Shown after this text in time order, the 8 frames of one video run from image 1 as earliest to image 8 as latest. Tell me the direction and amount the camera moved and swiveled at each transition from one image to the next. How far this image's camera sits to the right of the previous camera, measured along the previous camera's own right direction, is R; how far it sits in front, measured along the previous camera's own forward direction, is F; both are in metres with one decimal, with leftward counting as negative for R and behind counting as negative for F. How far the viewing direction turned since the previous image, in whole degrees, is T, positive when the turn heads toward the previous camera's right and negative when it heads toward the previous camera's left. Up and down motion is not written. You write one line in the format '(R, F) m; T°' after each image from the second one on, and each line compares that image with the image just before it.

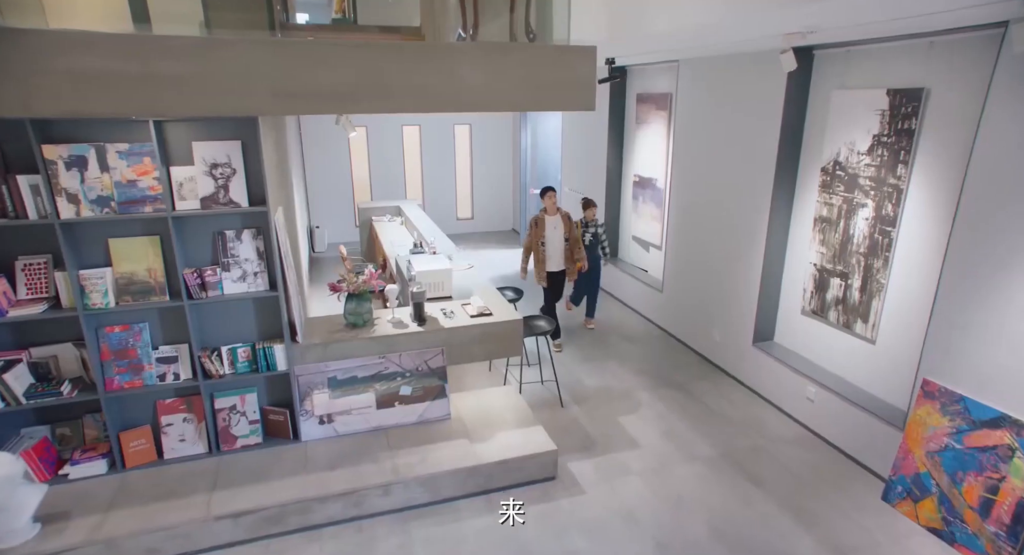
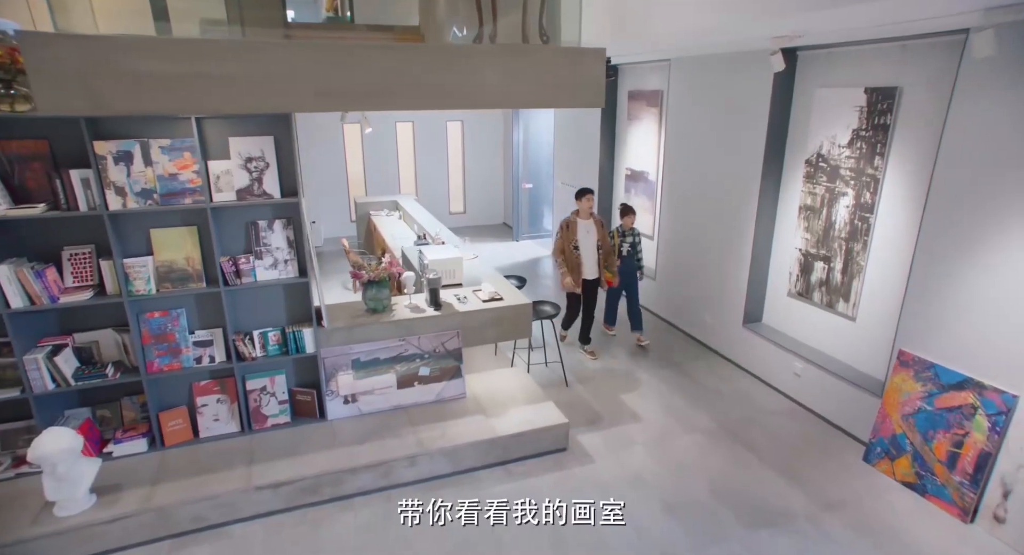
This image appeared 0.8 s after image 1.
(-0.2, -0.3) m; +2°
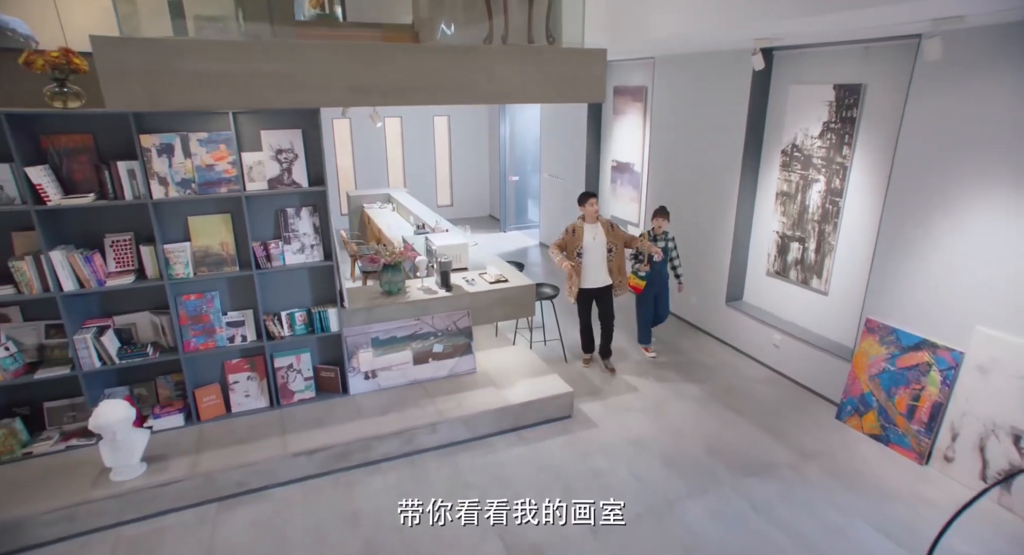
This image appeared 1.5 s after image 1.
(-0.3, -0.4) m; +2°
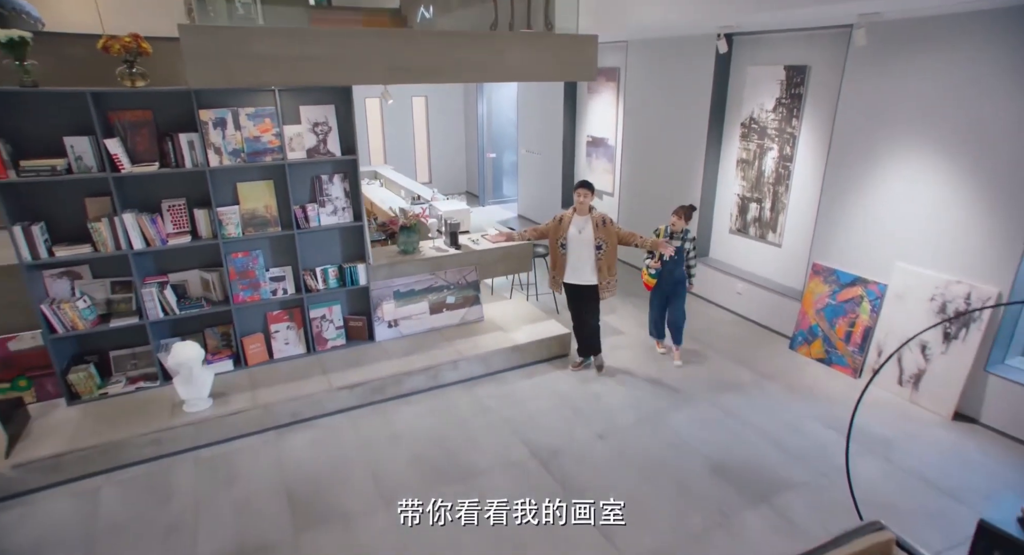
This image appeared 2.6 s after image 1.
(-0.4, -0.7) m; +4°
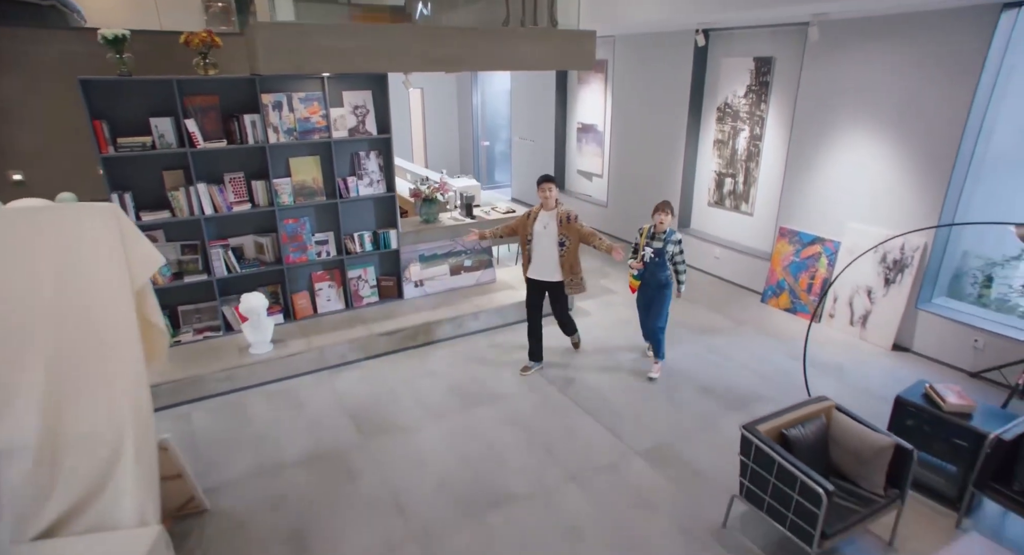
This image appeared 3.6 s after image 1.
(-0.3, -0.7) m; +2°
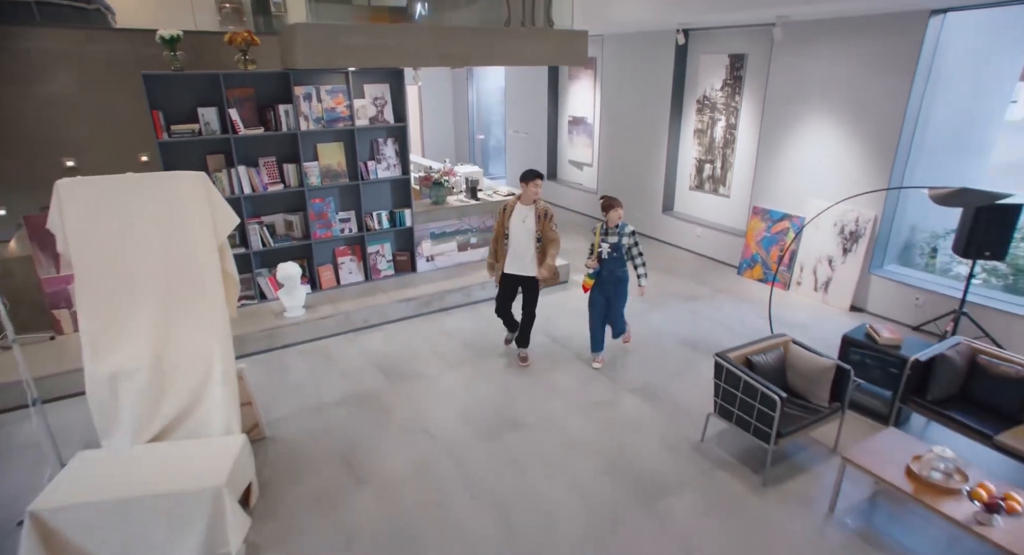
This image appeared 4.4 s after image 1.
(-0.2, -0.6) m; +1°
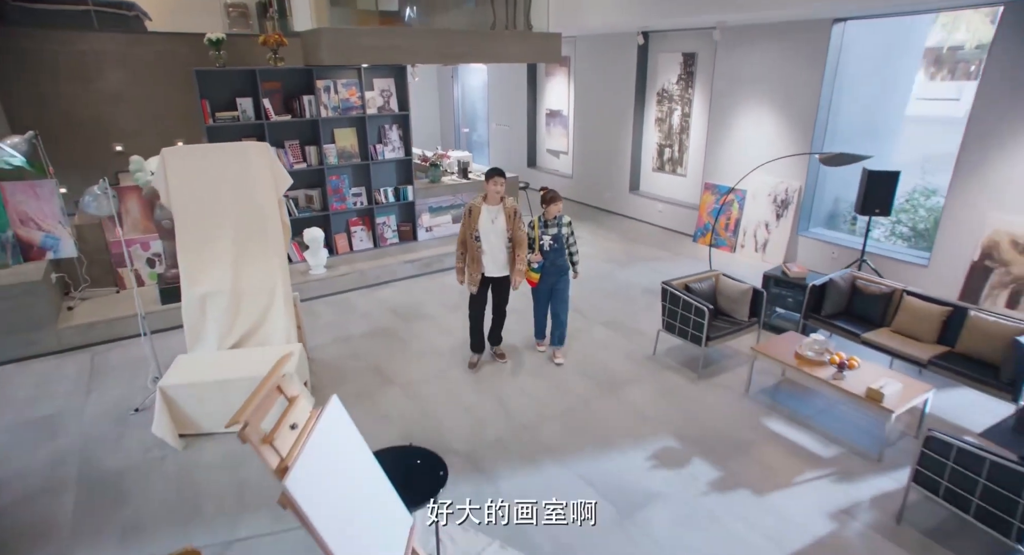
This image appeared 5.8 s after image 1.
(-0.1, -1.0) m; +2°
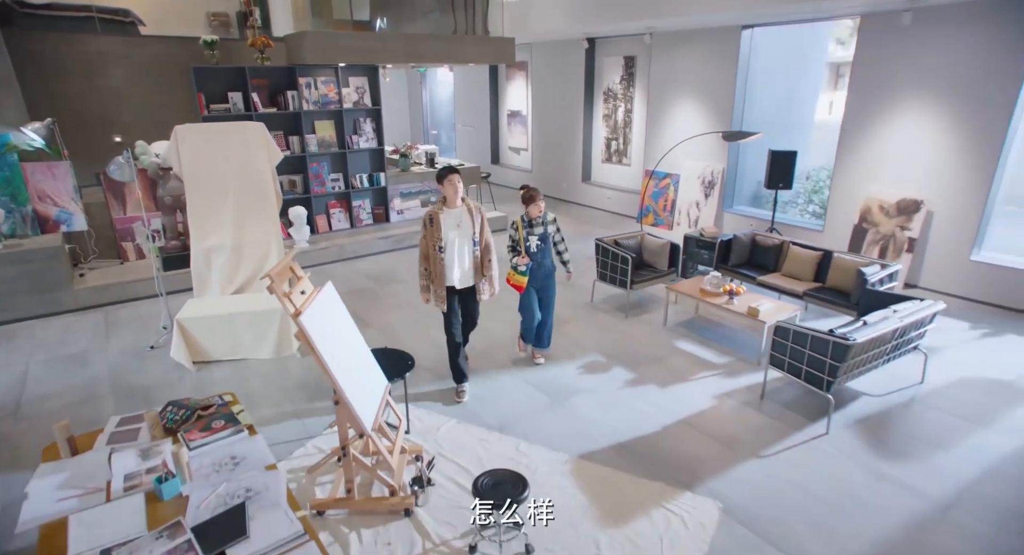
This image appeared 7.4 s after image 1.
(+0.2, -0.9) m; +3°
